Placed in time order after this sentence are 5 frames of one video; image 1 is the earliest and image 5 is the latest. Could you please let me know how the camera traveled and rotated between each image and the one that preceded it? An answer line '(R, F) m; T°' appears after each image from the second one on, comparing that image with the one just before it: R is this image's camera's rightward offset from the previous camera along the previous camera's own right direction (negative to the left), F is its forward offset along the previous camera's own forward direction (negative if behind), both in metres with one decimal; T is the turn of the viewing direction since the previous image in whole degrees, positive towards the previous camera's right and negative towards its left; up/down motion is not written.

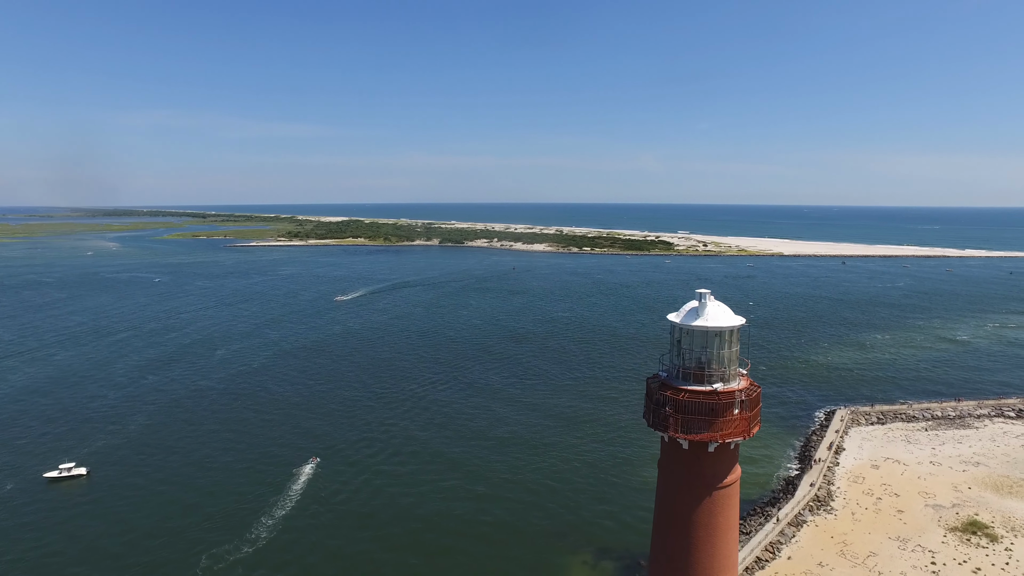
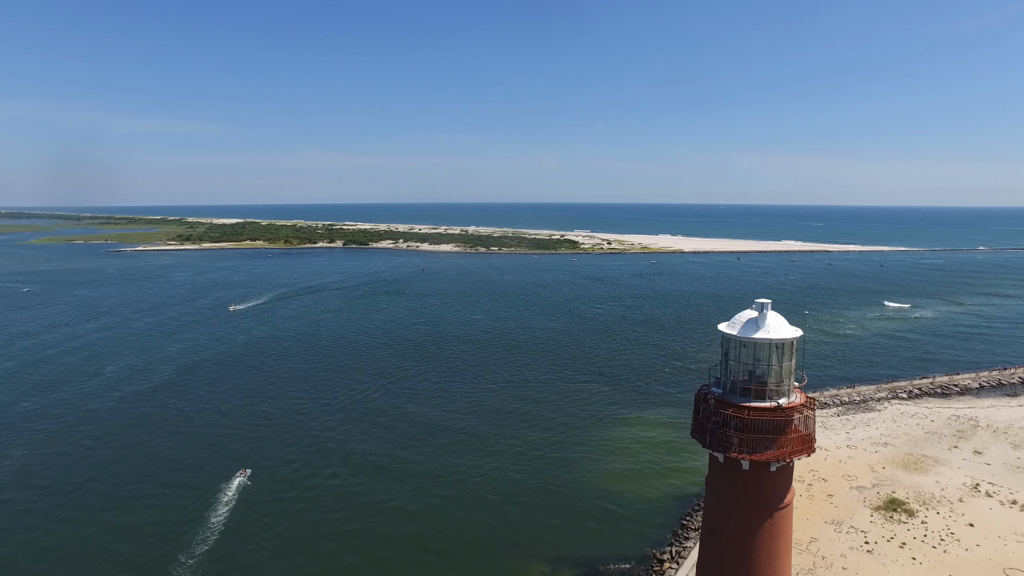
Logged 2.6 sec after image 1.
(+2.1, +0.2) m; +6°
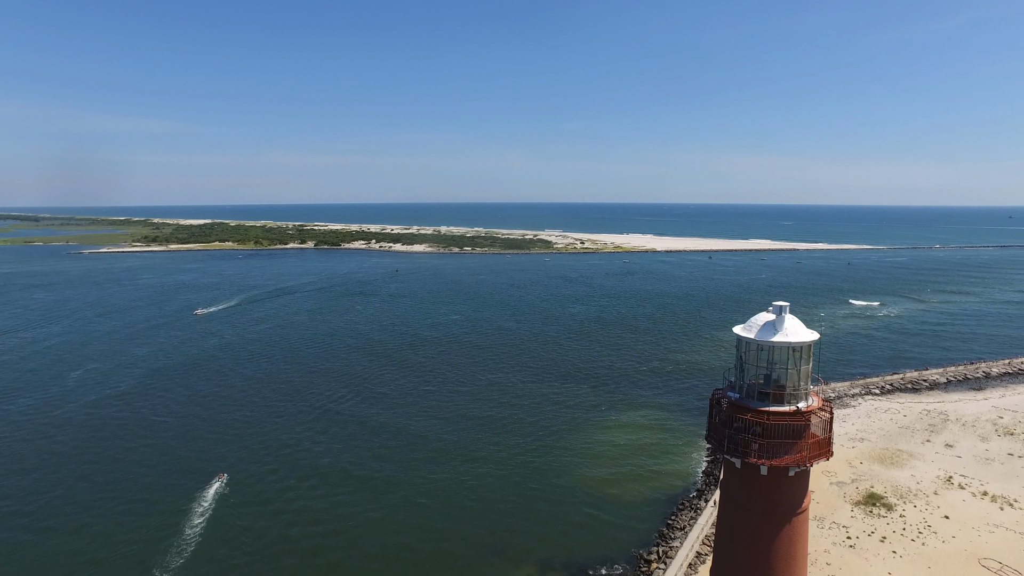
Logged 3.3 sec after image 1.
(+0.6, 0.0) m; +2°
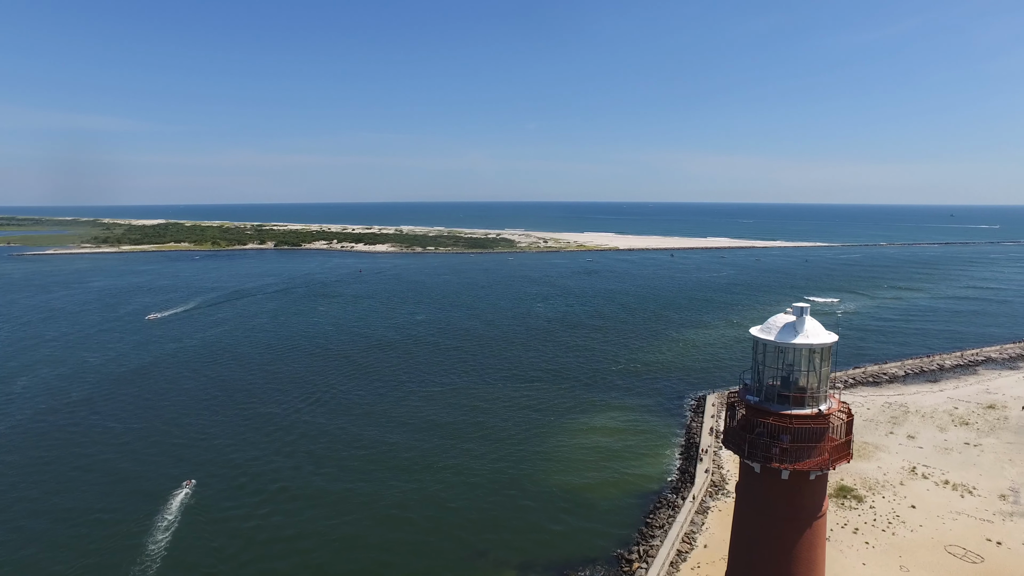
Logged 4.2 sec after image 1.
(+0.7, 0.0) m; +2°
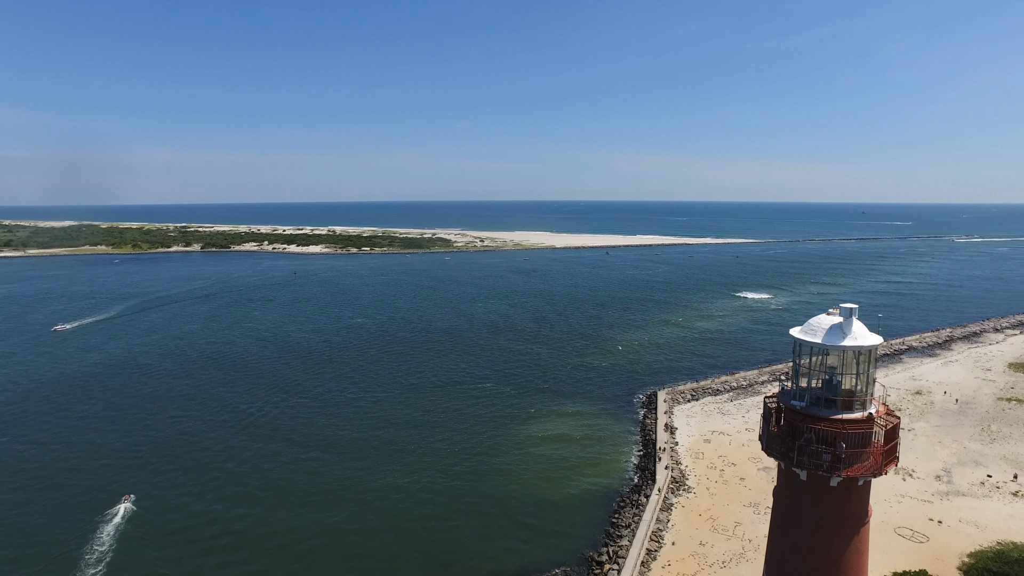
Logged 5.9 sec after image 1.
(+1.2, +0.2) m; +4°
